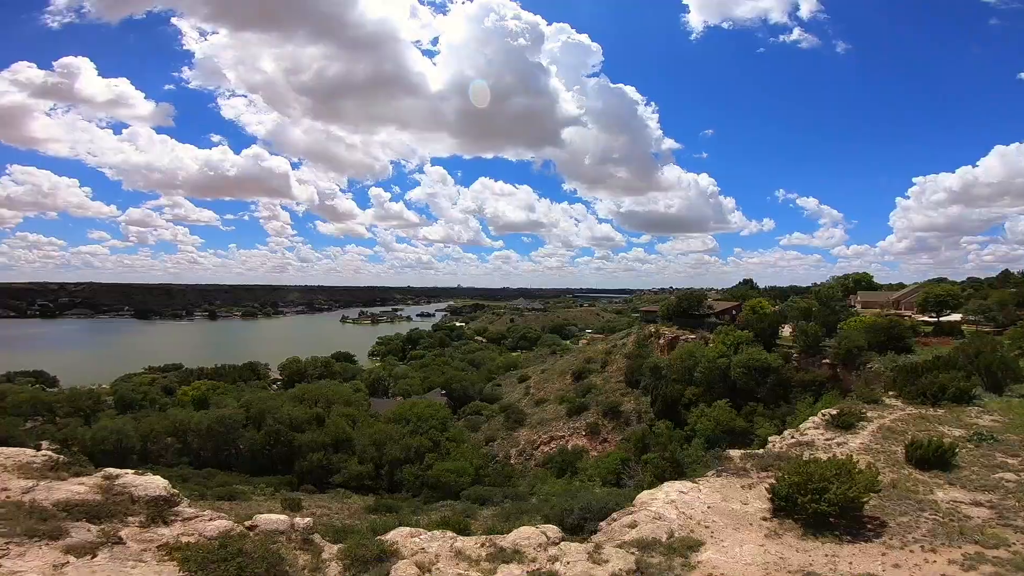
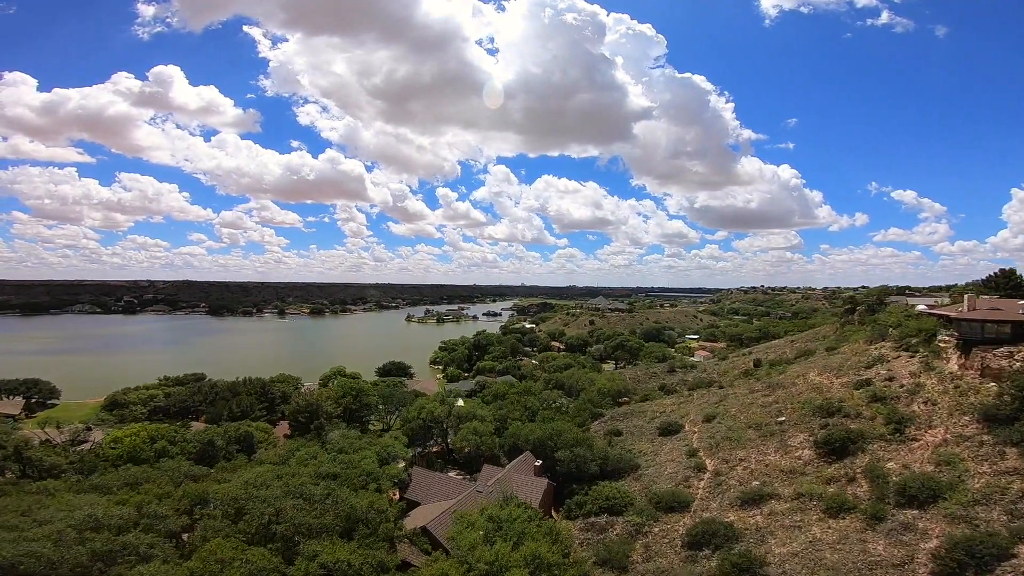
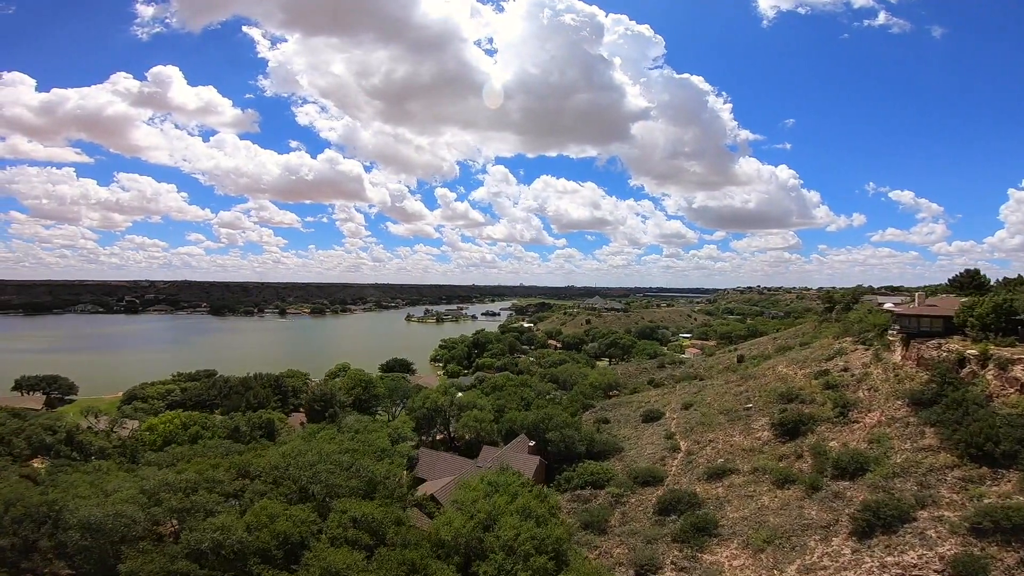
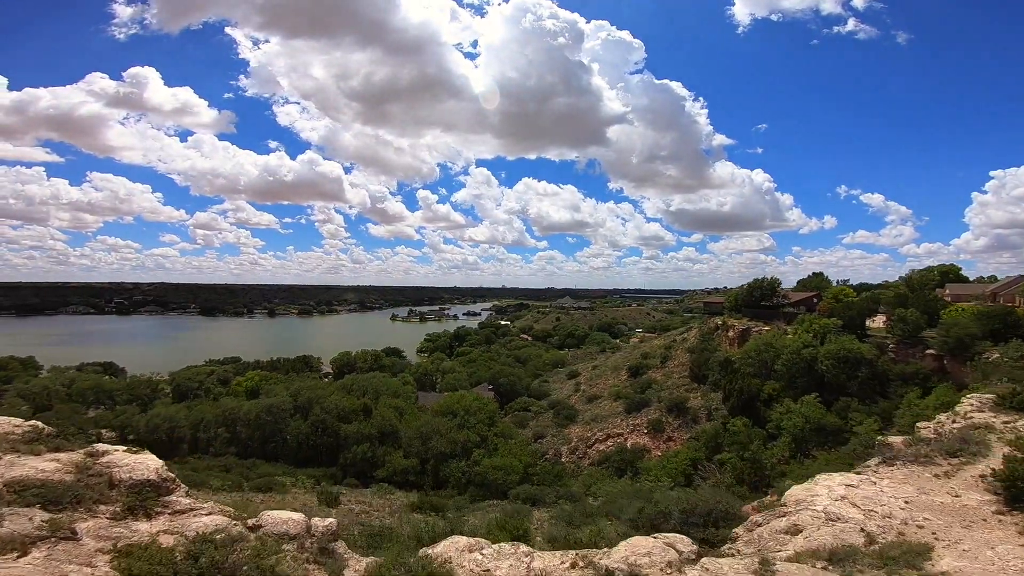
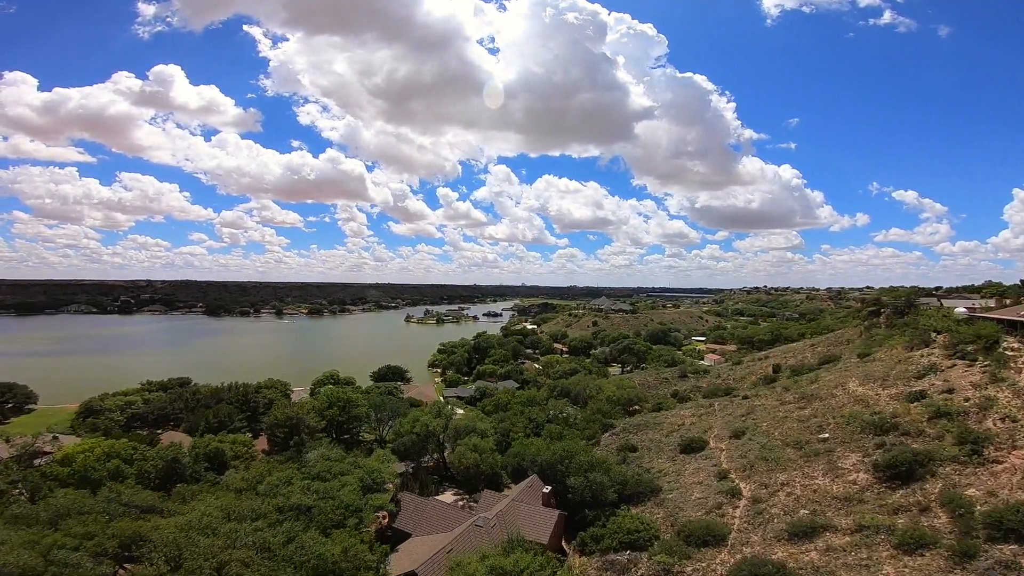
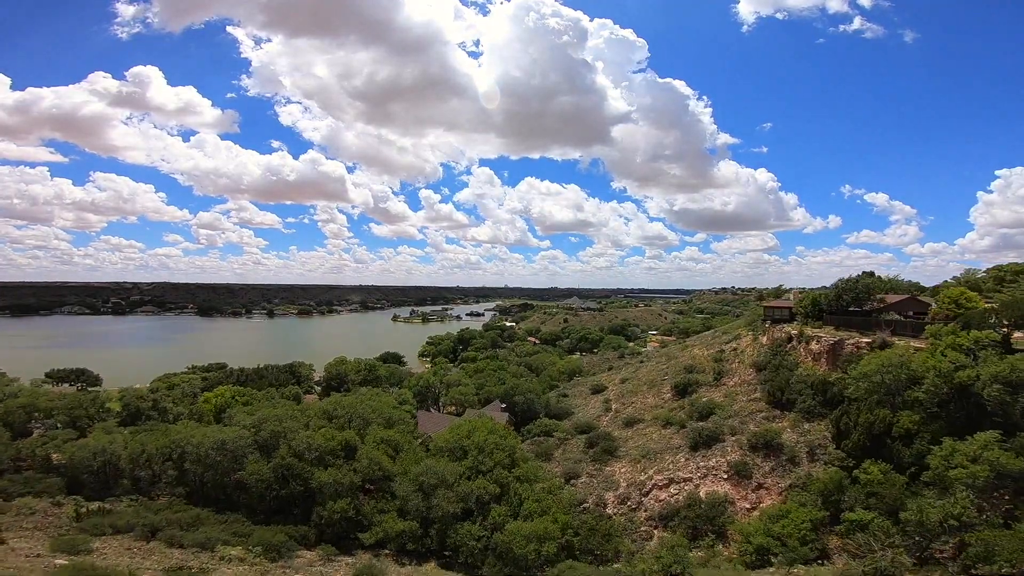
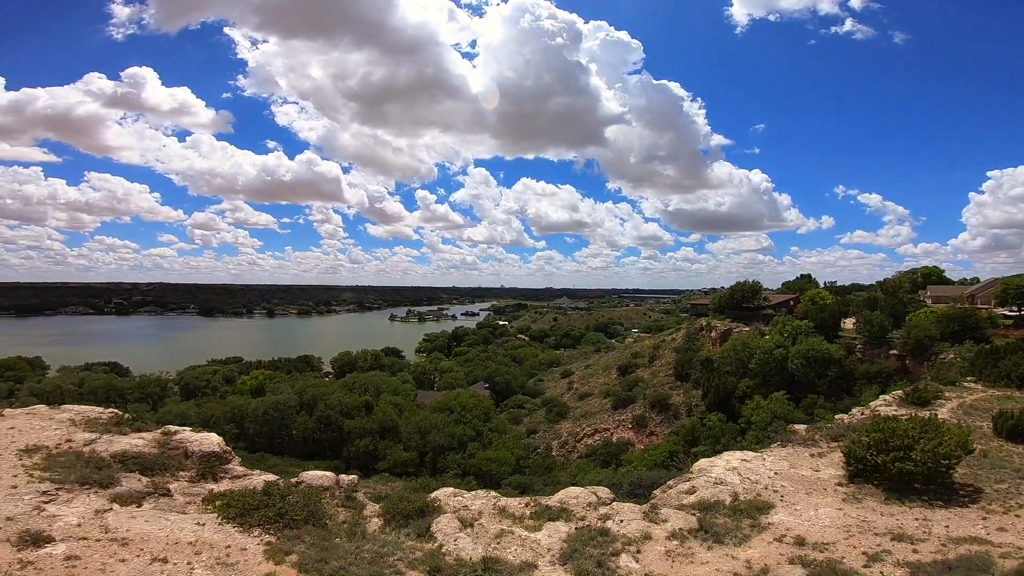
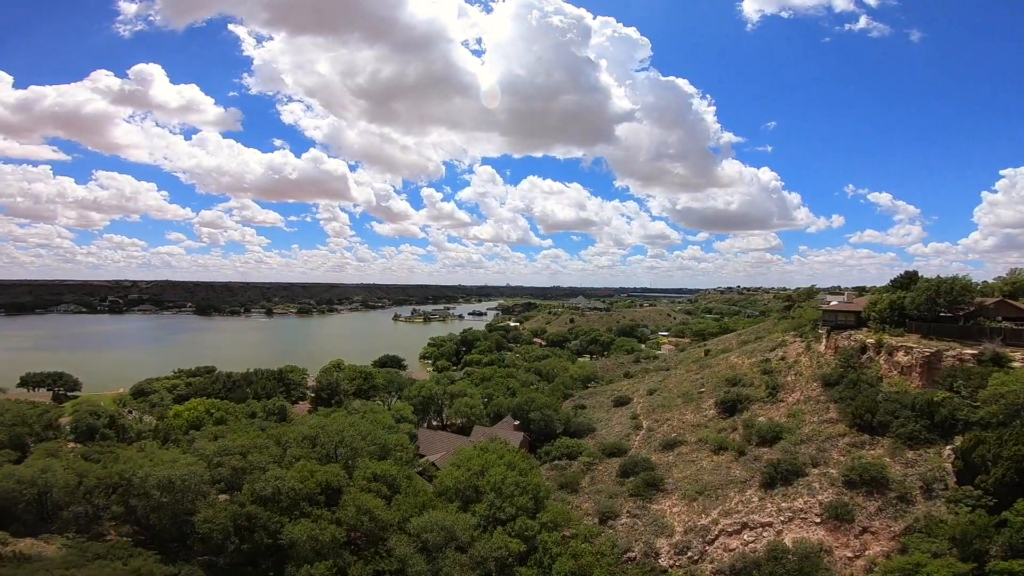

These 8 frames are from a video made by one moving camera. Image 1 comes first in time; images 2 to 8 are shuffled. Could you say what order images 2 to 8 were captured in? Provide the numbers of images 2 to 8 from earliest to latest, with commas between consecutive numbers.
7, 4, 6, 8, 3, 2, 5
